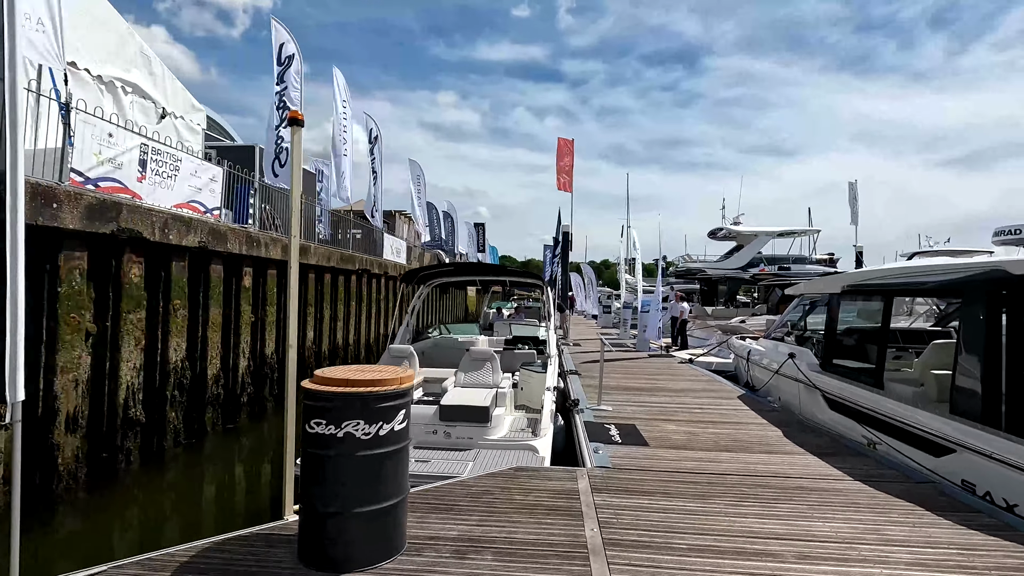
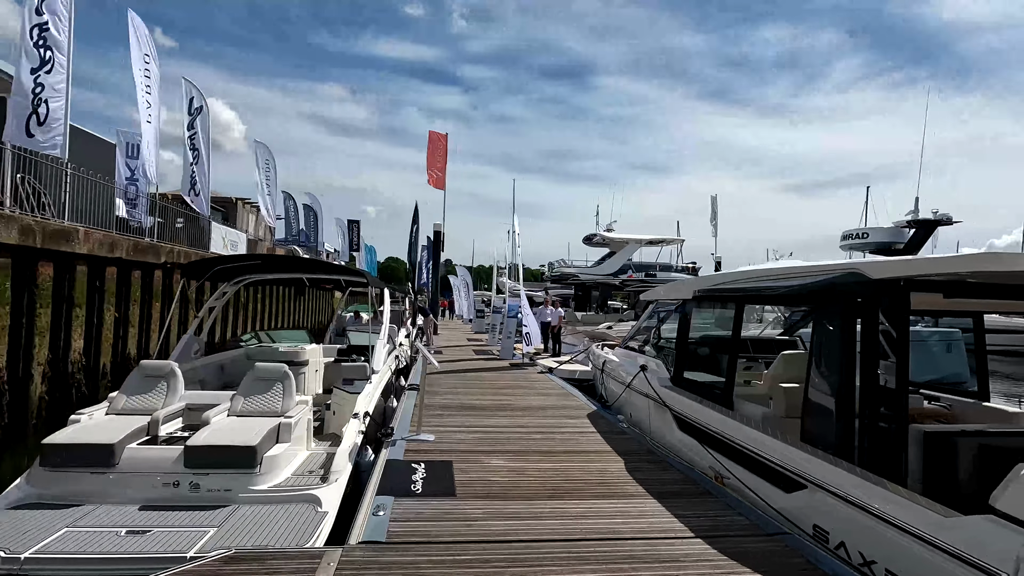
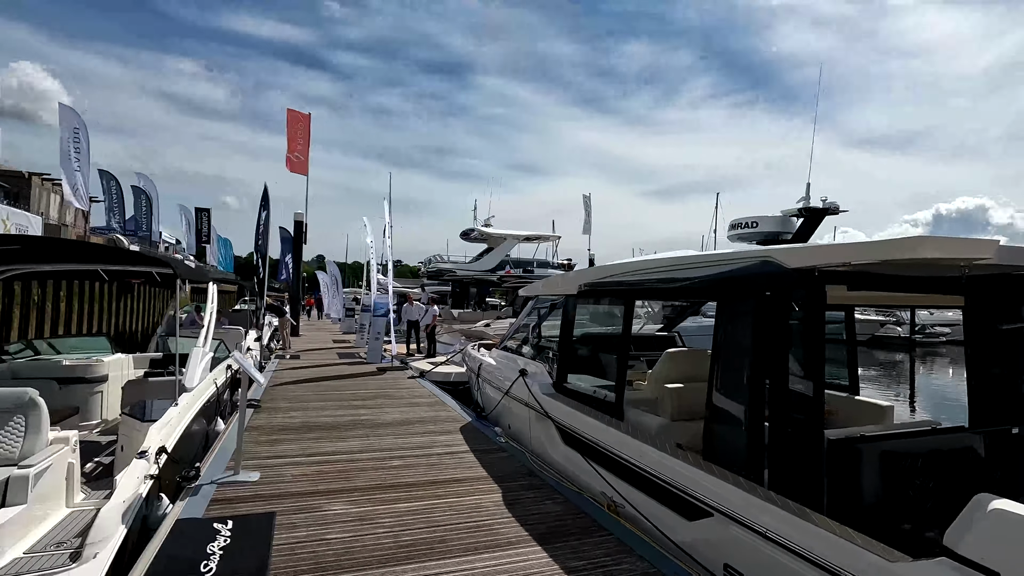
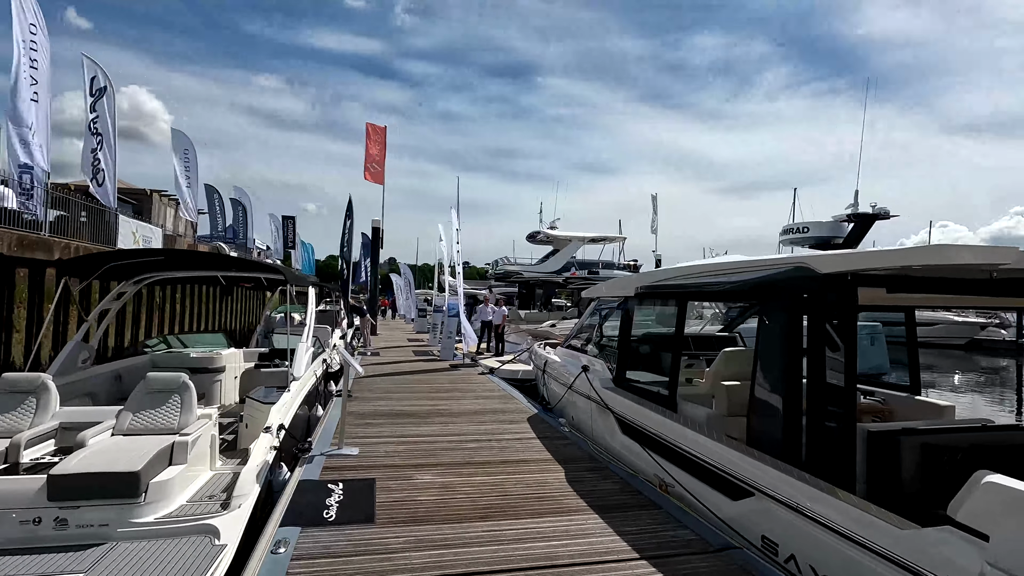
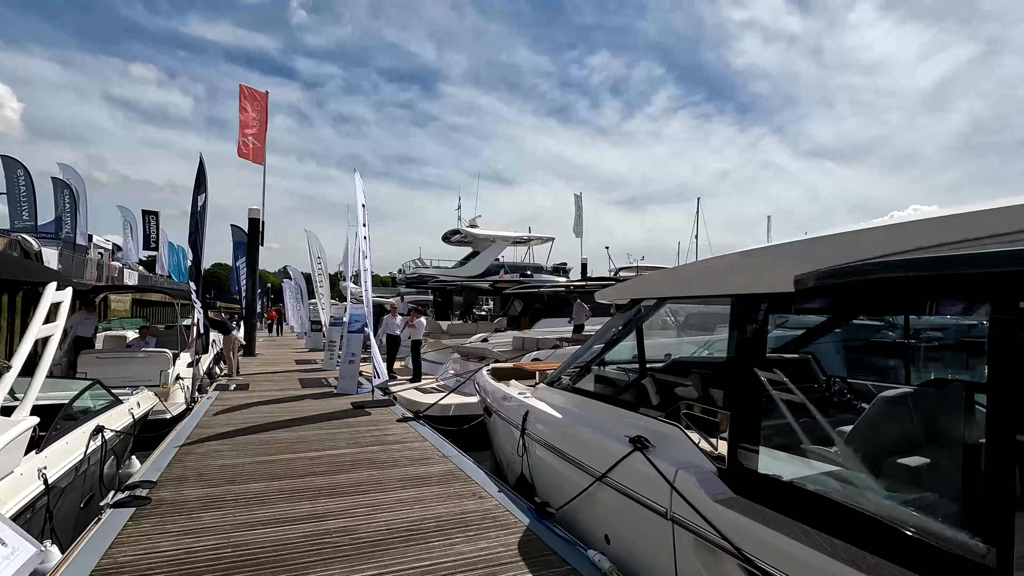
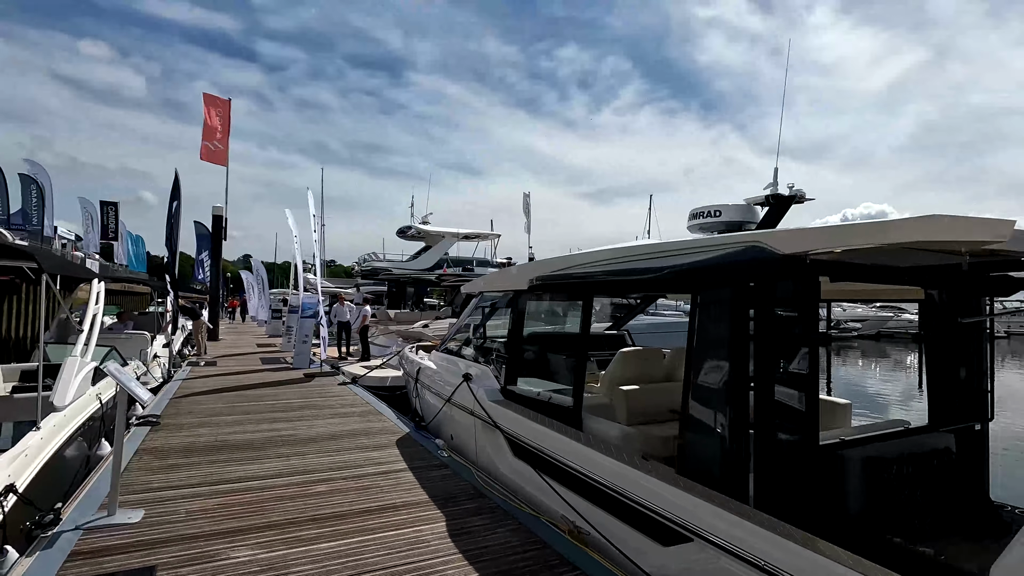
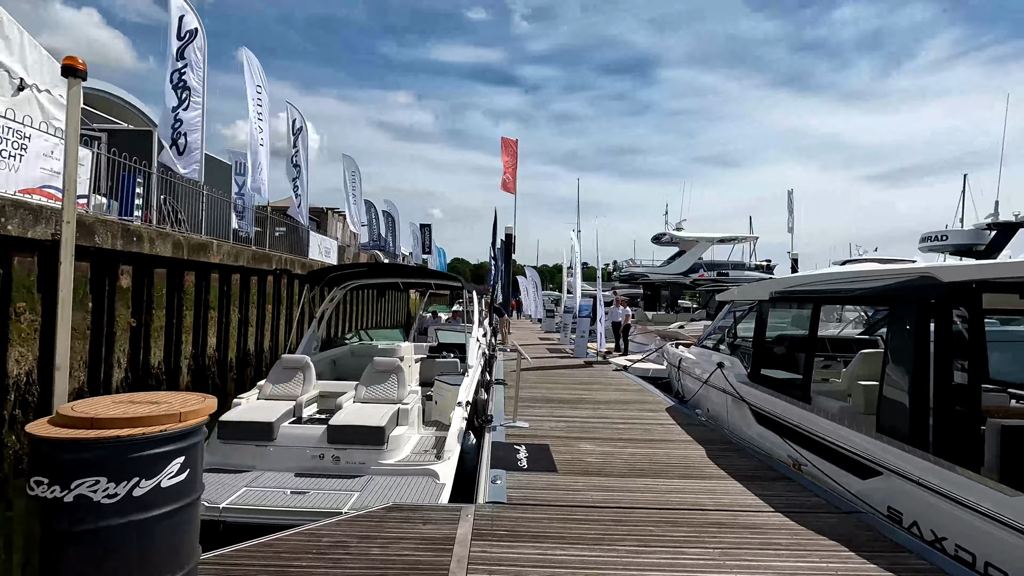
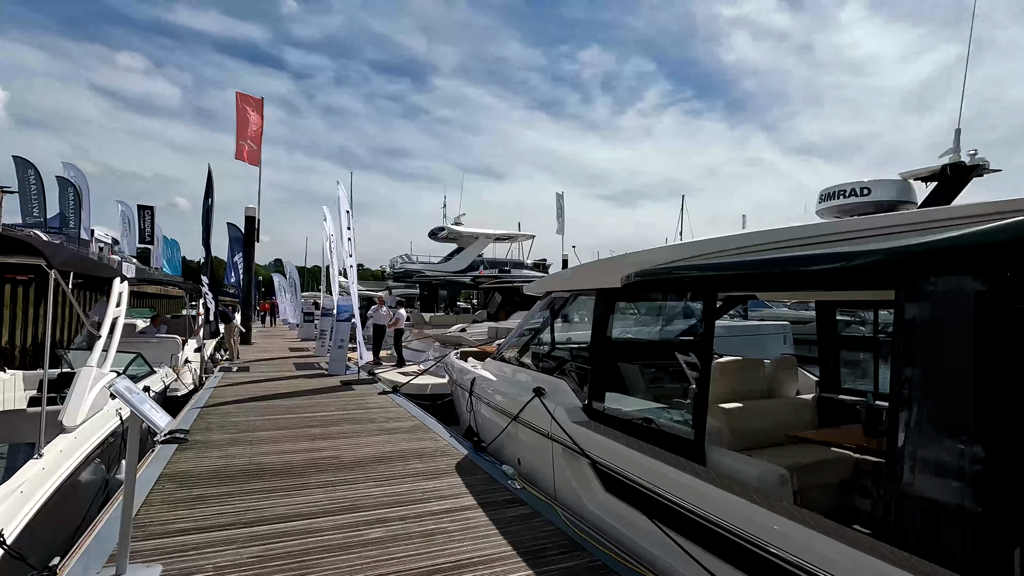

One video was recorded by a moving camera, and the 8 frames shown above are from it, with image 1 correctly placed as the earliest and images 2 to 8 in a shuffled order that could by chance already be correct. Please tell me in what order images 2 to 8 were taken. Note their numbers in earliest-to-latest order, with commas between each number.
7, 2, 4, 3, 6, 8, 5
